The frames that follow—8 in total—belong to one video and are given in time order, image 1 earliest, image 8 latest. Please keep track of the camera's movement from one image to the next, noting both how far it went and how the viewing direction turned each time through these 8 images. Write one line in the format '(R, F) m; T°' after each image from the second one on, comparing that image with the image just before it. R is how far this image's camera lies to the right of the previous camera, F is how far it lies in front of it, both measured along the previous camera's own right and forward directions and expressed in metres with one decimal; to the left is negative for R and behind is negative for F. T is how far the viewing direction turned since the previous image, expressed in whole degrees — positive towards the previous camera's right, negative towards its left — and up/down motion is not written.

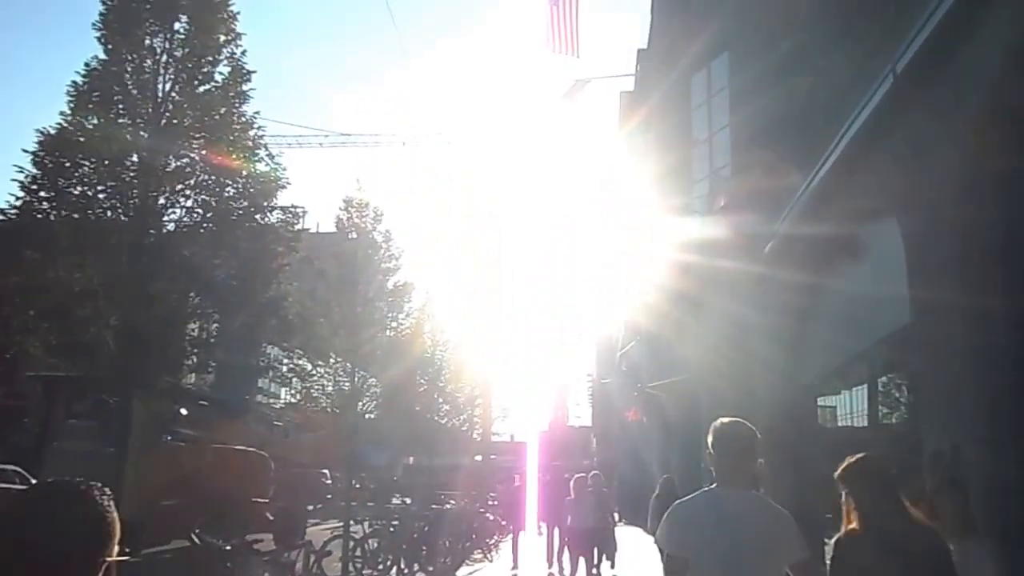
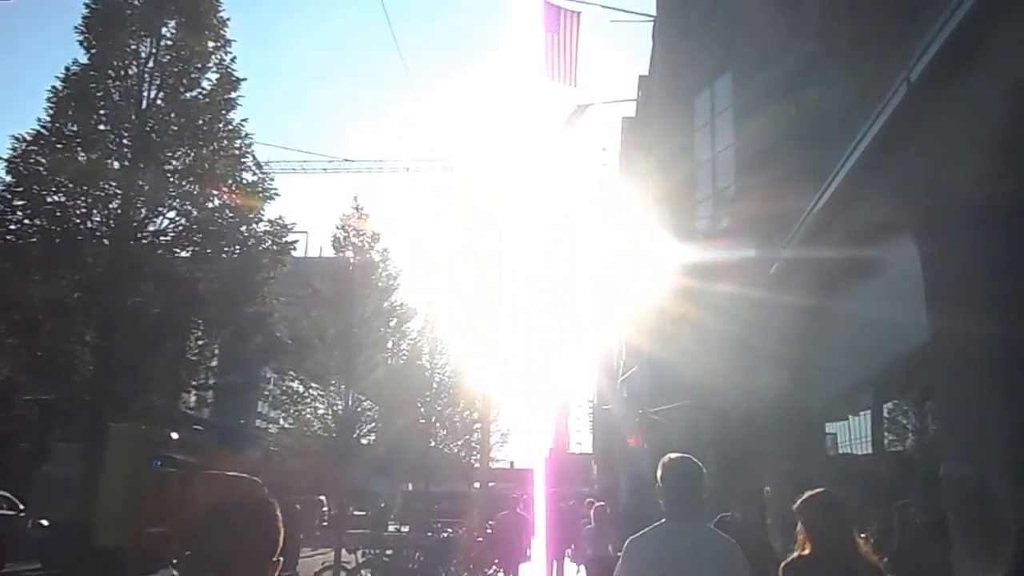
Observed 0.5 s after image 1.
(0.0, +0.2) m; 0°
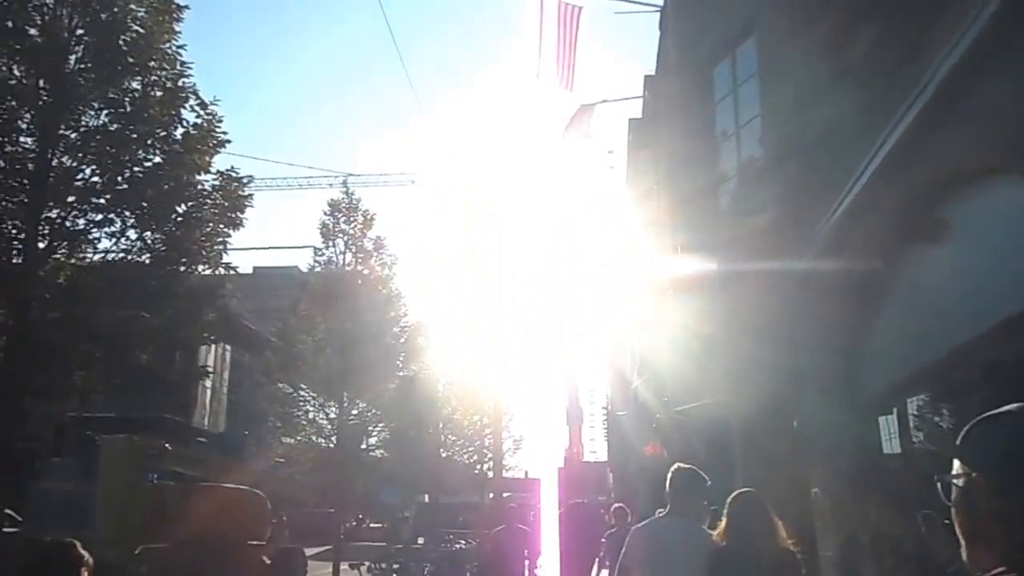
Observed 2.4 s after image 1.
(0.0, +0.6) m; -1°
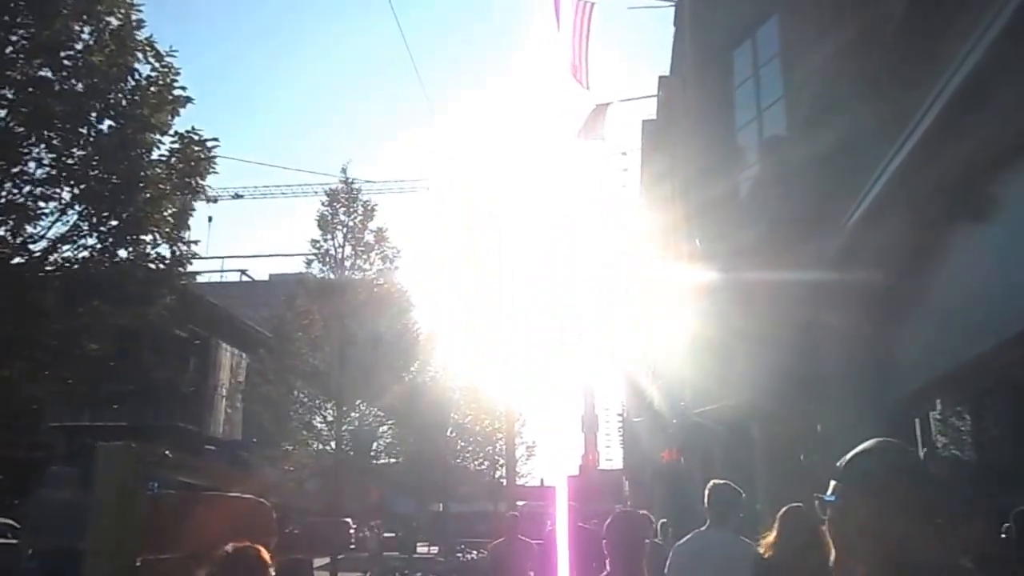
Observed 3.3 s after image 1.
(0.0, +0.4) m; -1°
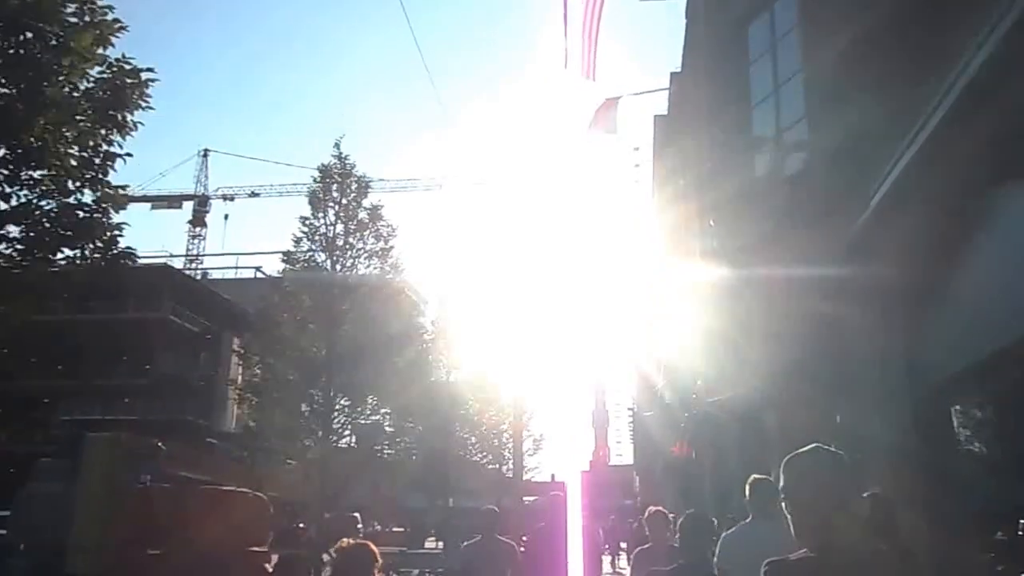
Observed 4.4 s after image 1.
(+0.1, +0.4) m; -1°
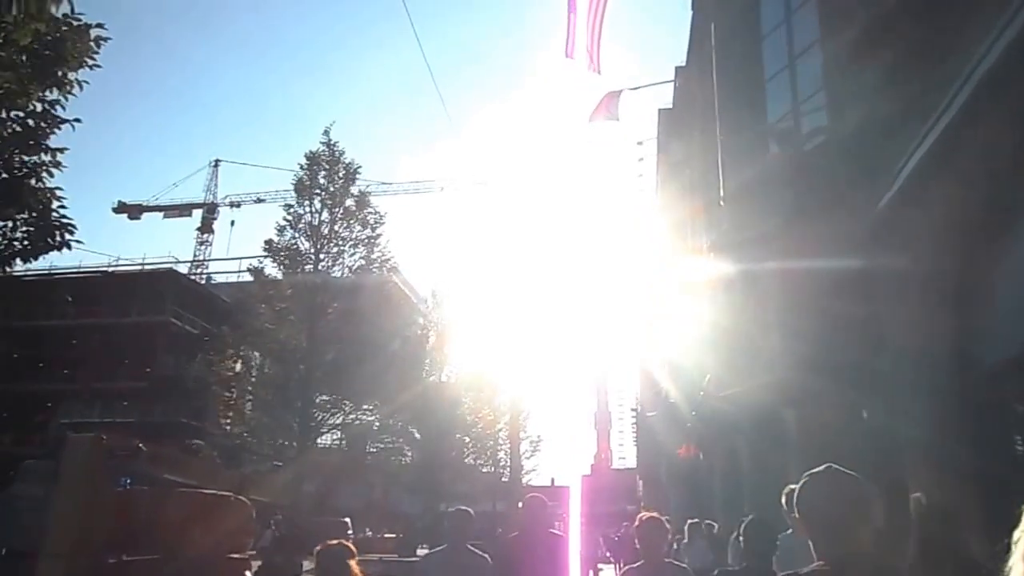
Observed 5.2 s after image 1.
(0.0, +0.4) m; 0°
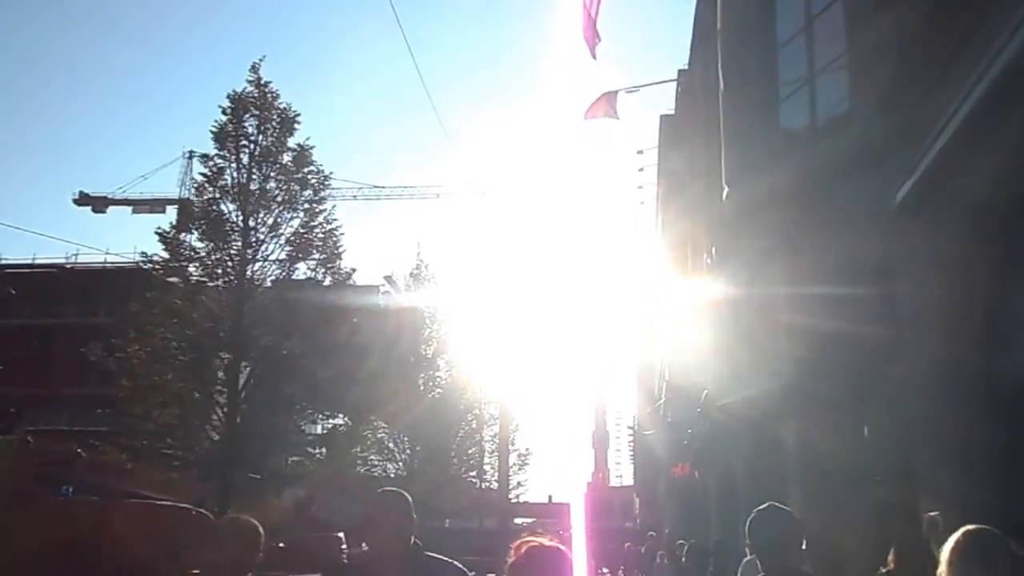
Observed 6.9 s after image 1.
(+0.2, +0.9) m; 0°
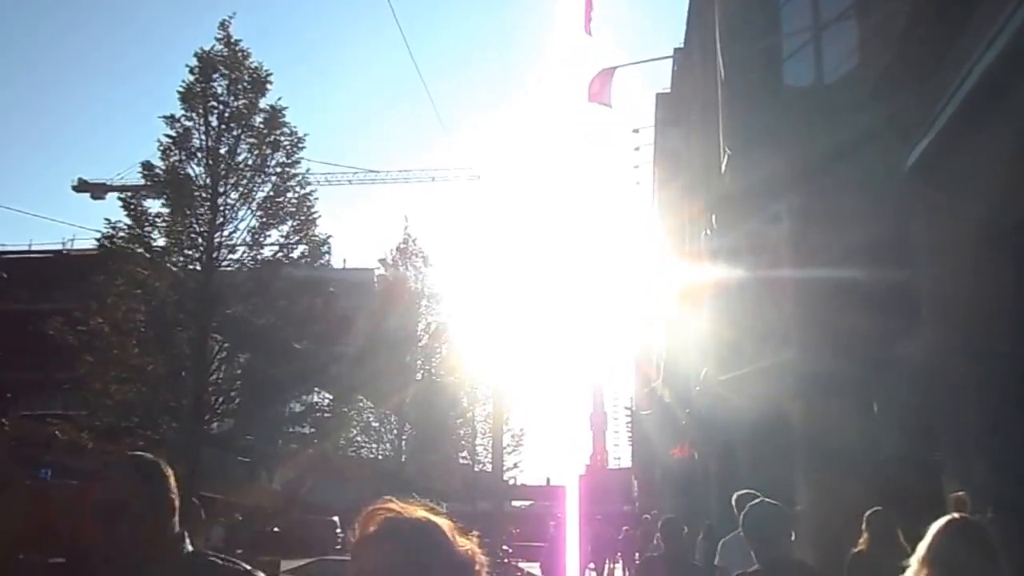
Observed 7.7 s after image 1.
(0.0, +0.3) m; 0°
